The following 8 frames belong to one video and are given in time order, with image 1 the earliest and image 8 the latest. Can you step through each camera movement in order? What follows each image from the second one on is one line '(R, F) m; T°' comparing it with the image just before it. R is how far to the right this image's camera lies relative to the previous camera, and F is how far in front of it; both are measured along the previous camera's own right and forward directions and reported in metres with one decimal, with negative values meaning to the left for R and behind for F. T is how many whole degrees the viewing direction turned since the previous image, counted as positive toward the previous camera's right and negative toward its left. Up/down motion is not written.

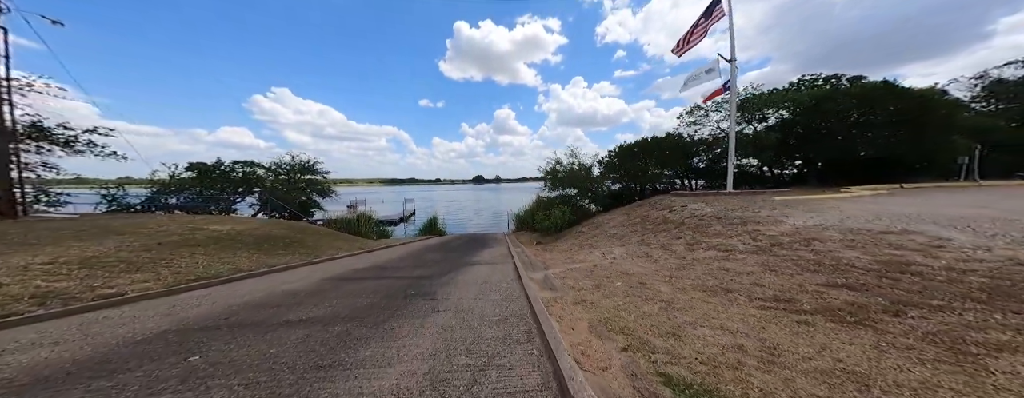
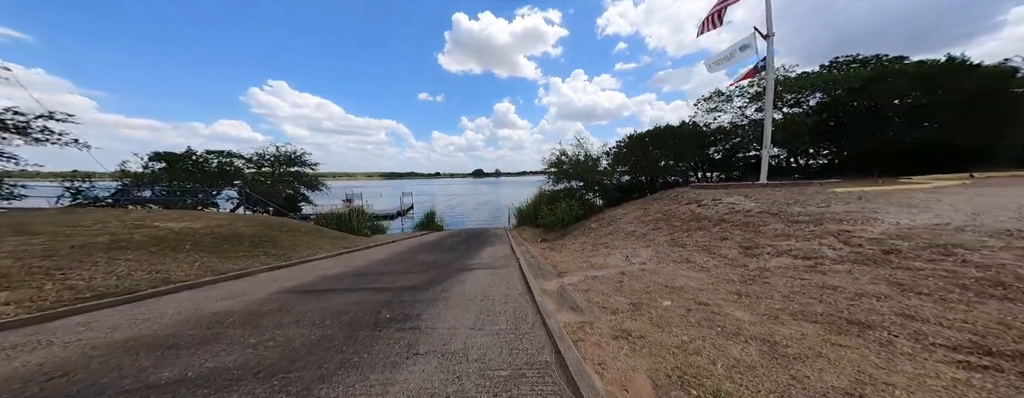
(-0.2, +1.6) m; 0°
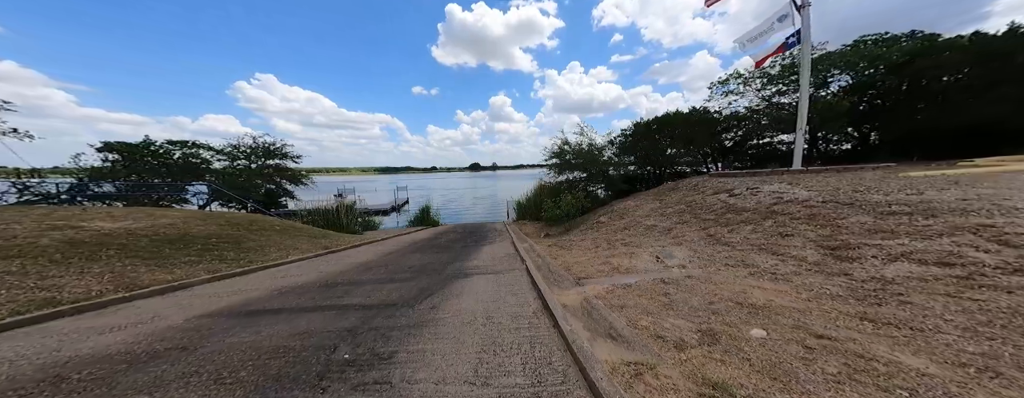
(-0.2, +1.4) m; +1°
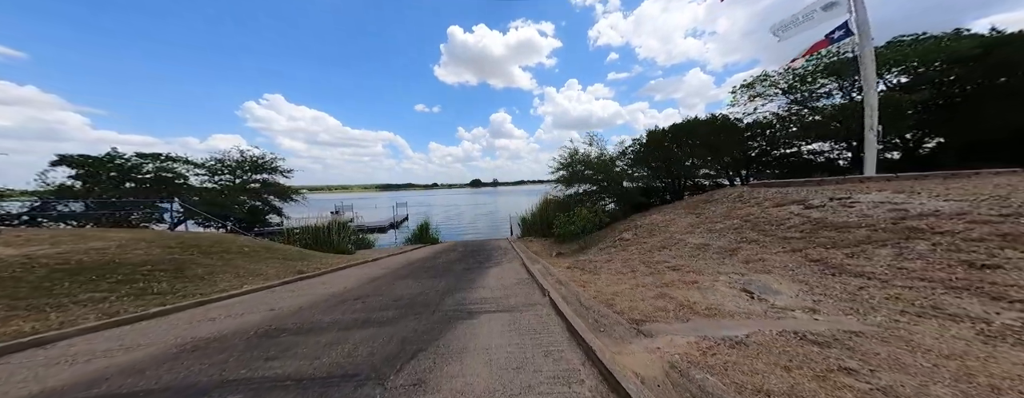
(-0.4, +1.9) m; 0°
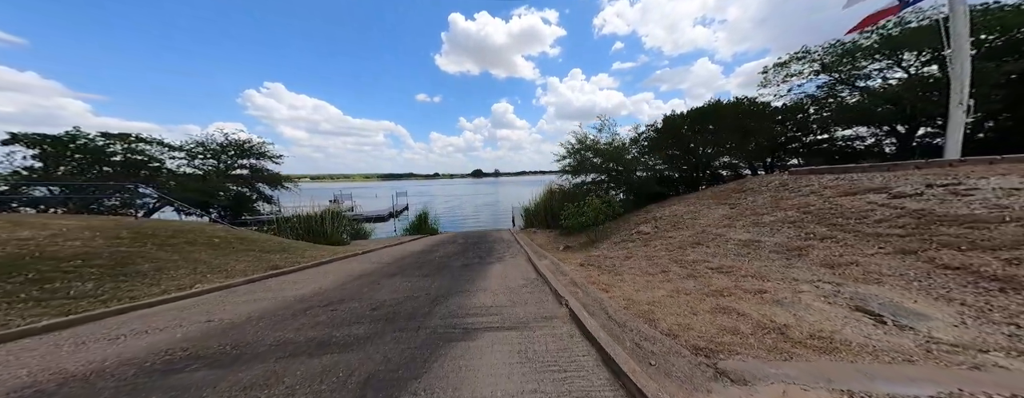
(-0.1, +1.4) m; 0°
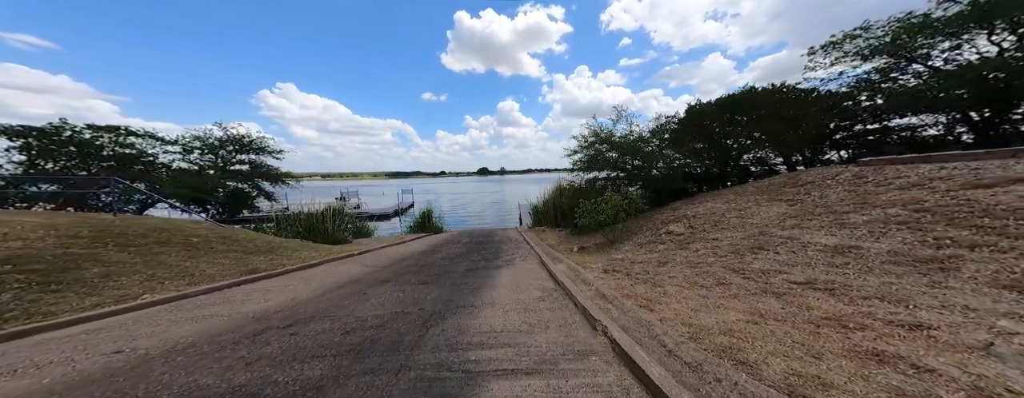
(-0.1, +1.3) m; -2°
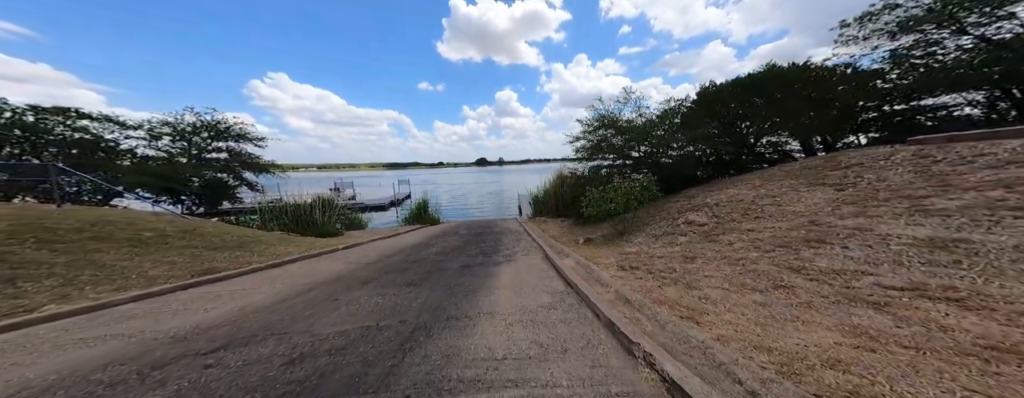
(-0.1, +1.1) m; 0°
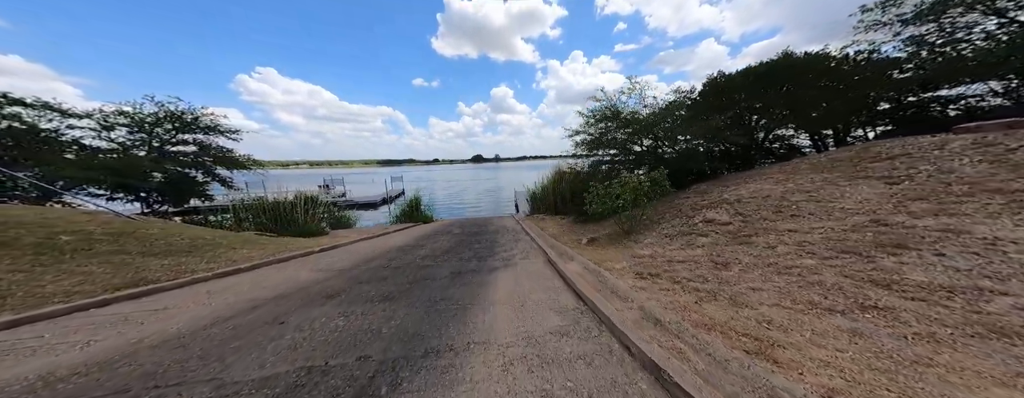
(-0.1, +1.1) m; +1°
